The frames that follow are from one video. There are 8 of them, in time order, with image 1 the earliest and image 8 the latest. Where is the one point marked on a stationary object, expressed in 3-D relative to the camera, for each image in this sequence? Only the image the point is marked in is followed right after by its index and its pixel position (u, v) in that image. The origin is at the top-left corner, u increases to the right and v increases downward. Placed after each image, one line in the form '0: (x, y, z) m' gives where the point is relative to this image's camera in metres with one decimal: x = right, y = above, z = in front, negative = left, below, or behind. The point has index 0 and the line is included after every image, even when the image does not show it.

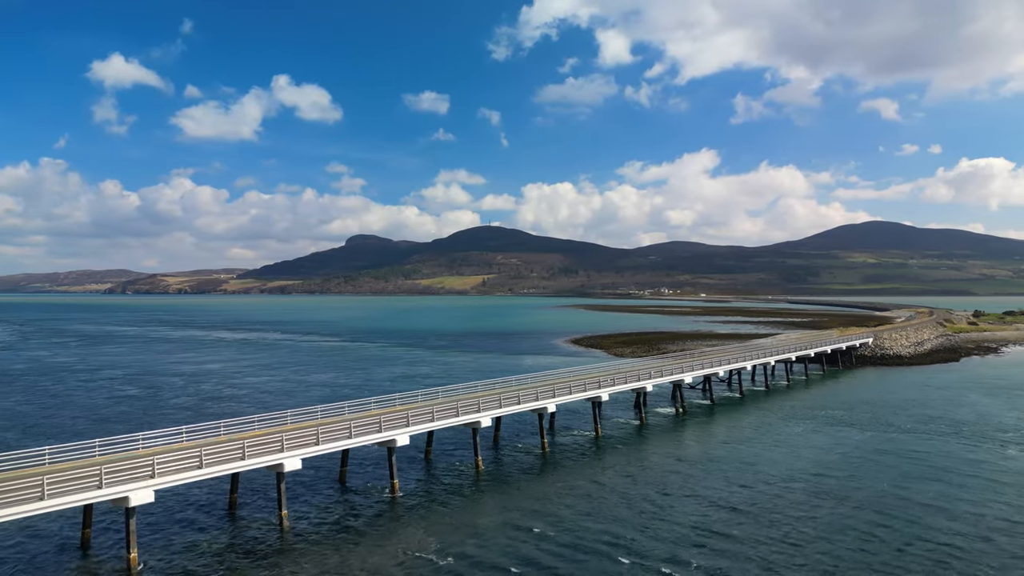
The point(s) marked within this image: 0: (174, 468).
0: (-7.7, -4.2, +16.7) m
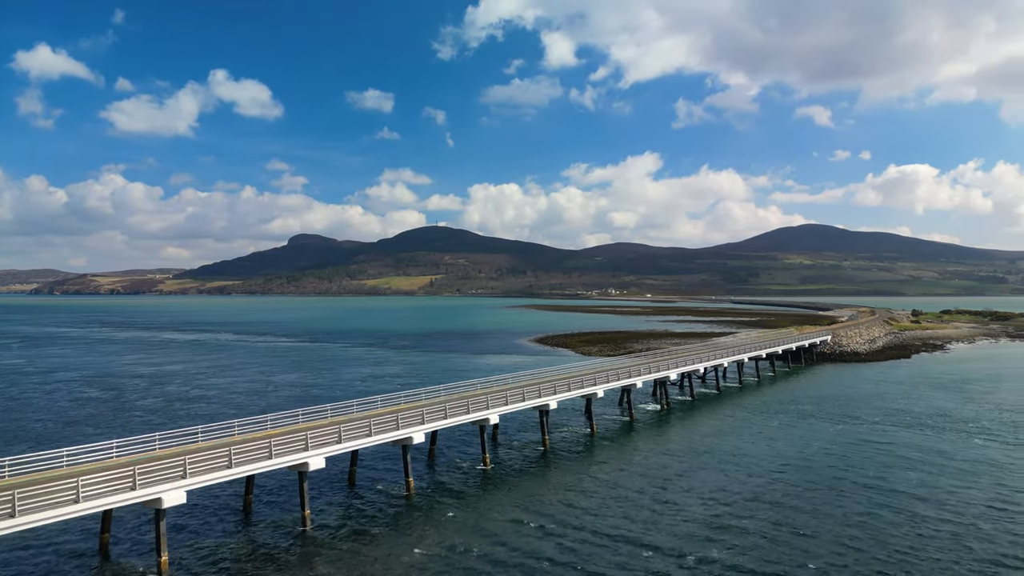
0: (-6.9, -4.1, +16.3) m
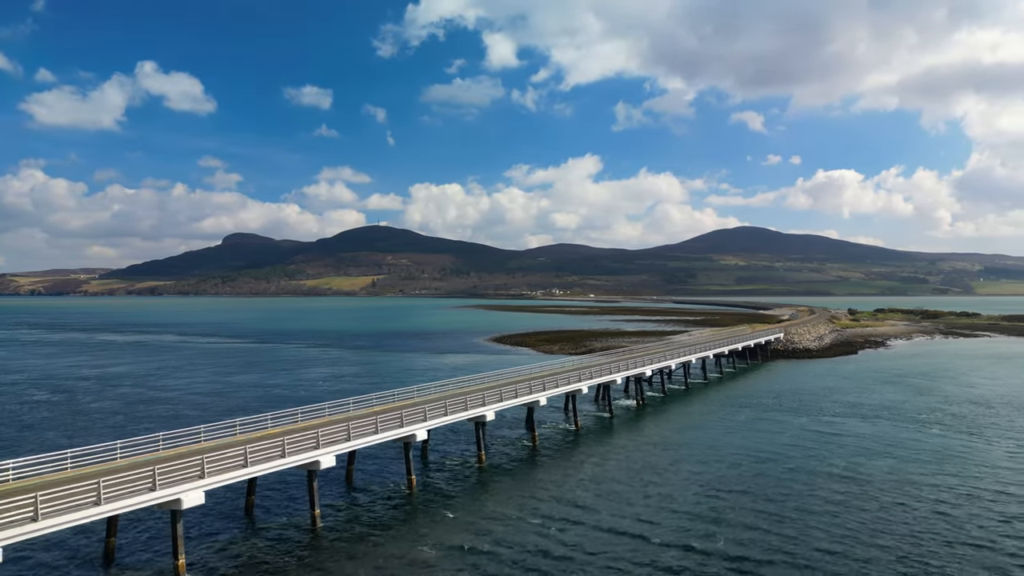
0: (-6.3, -3.9, +15.8) m
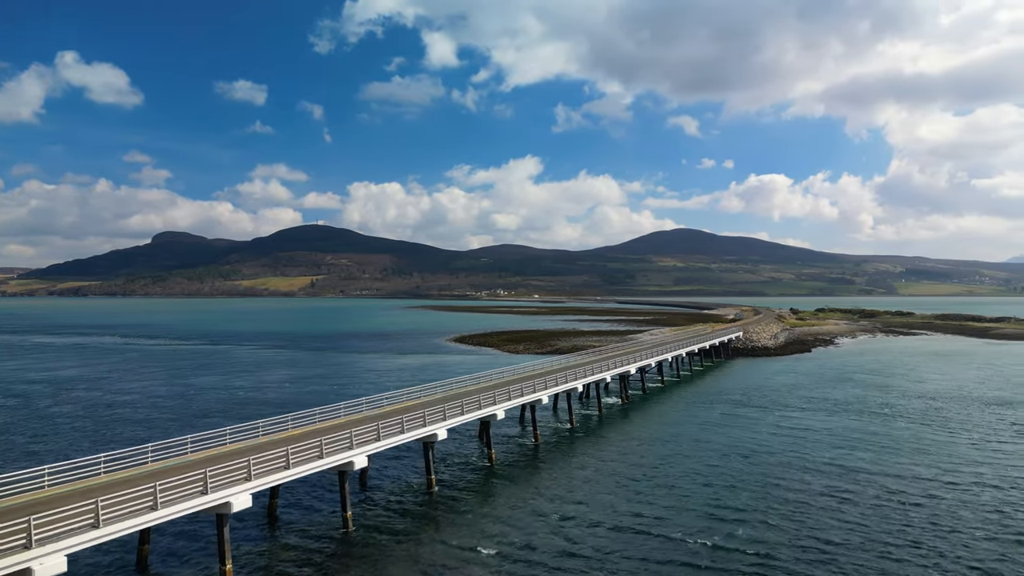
0: (-5.3, -3.9, +15.4) m
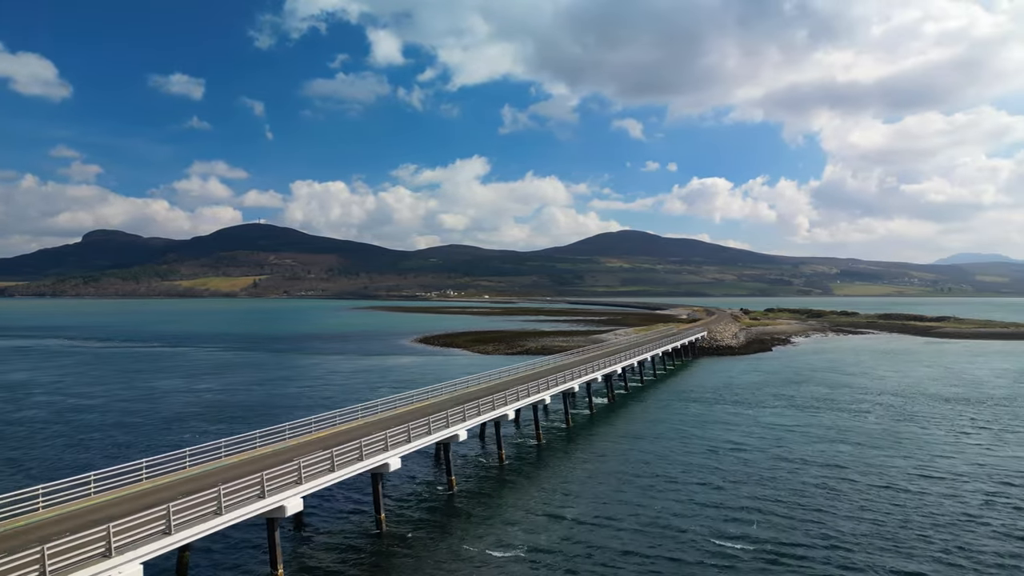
0: (-4.3, -3.9, +15.2) m
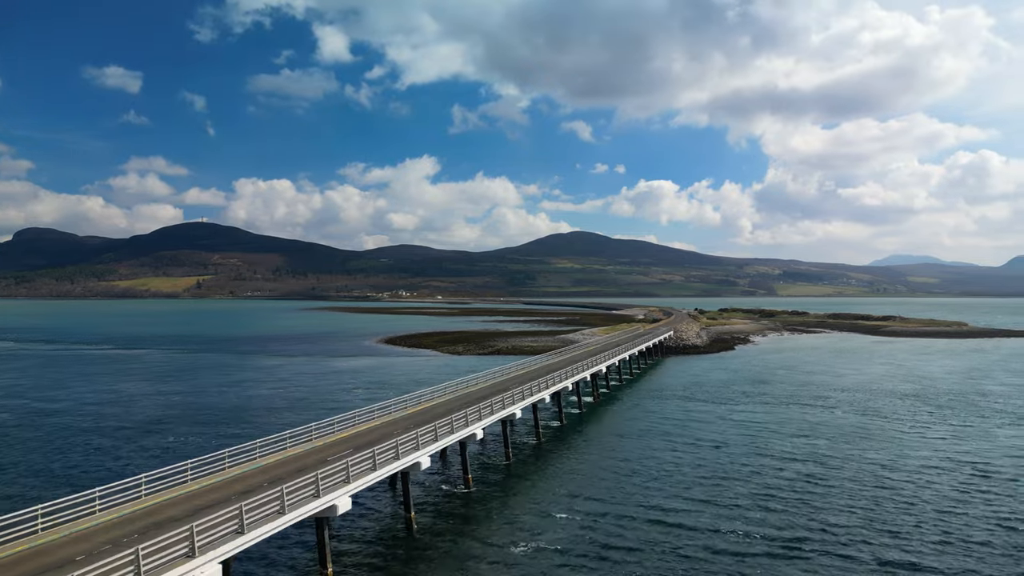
0: (-3.4, -3.9, +15.3) m
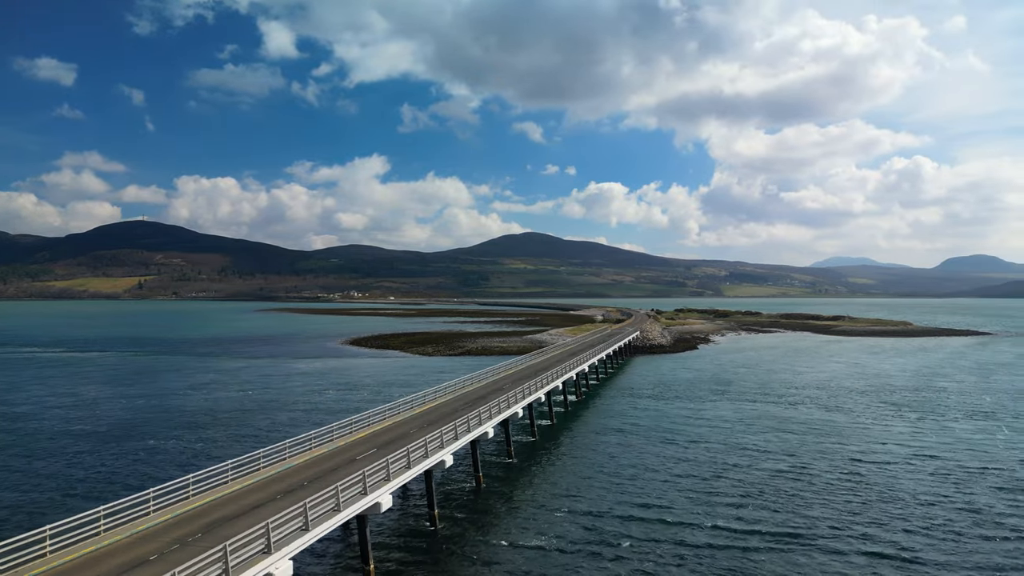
0: (-2.7, -3.9, +15.5) m
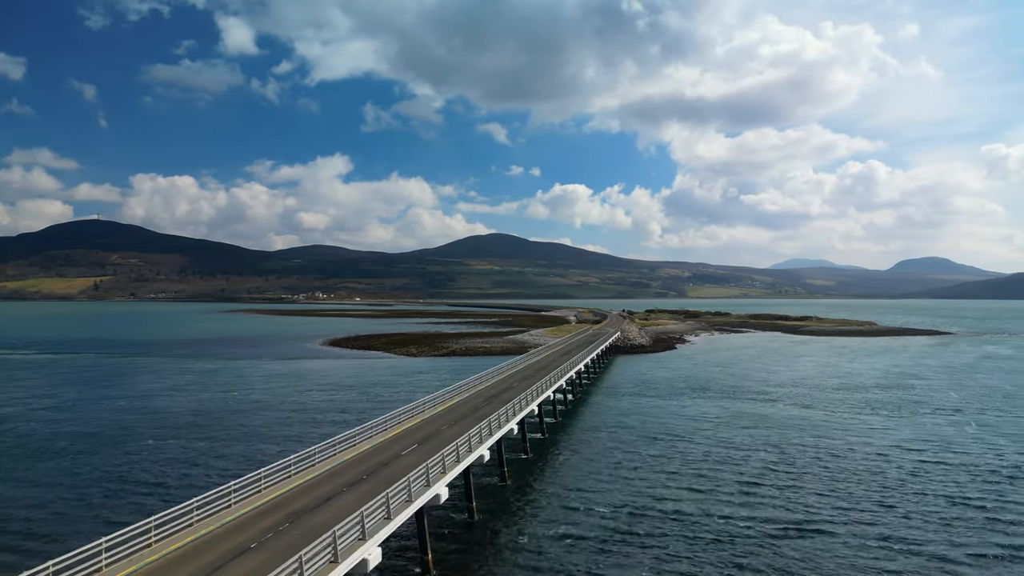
0: (-1.7, -3.9, +16.1) m
